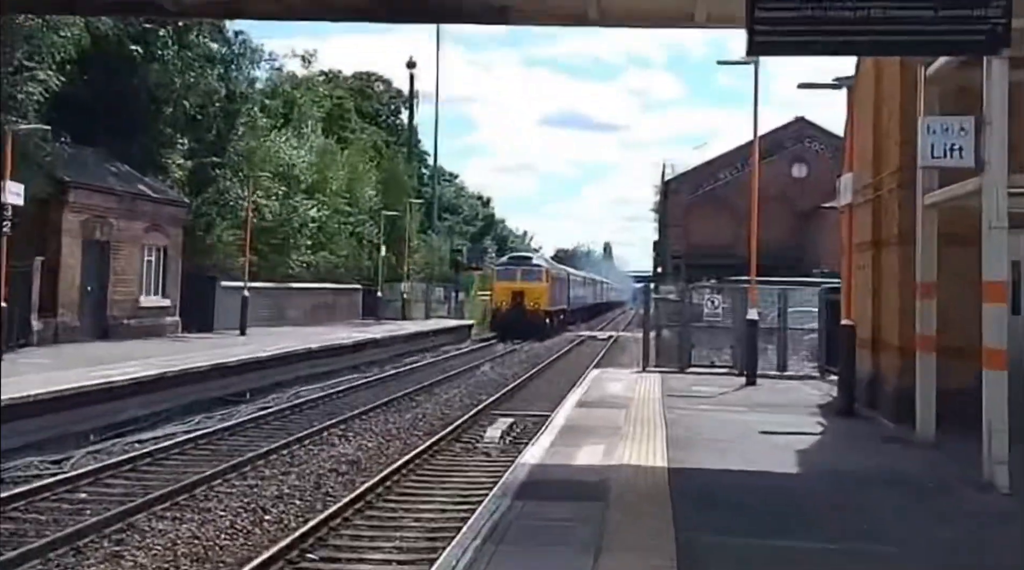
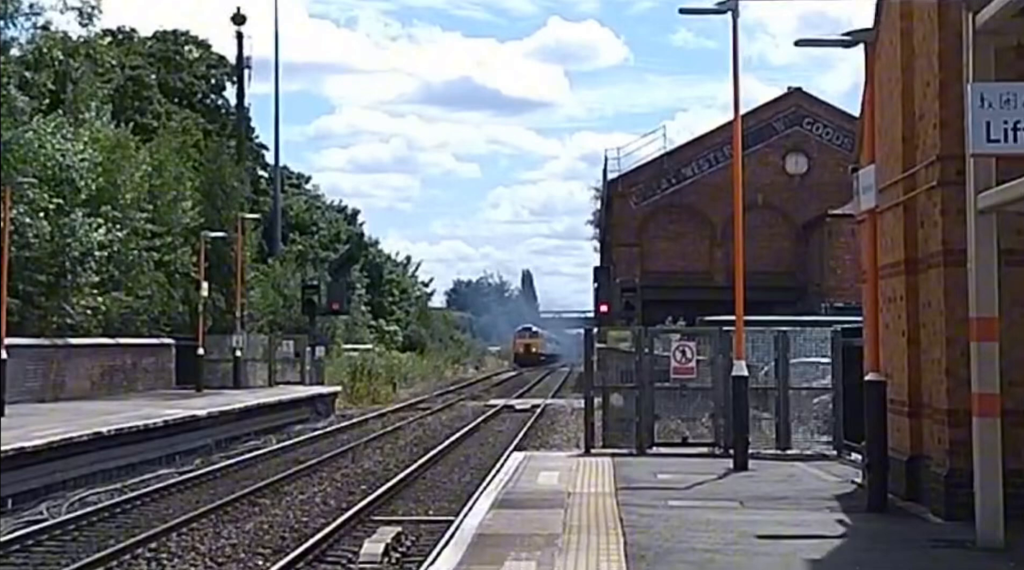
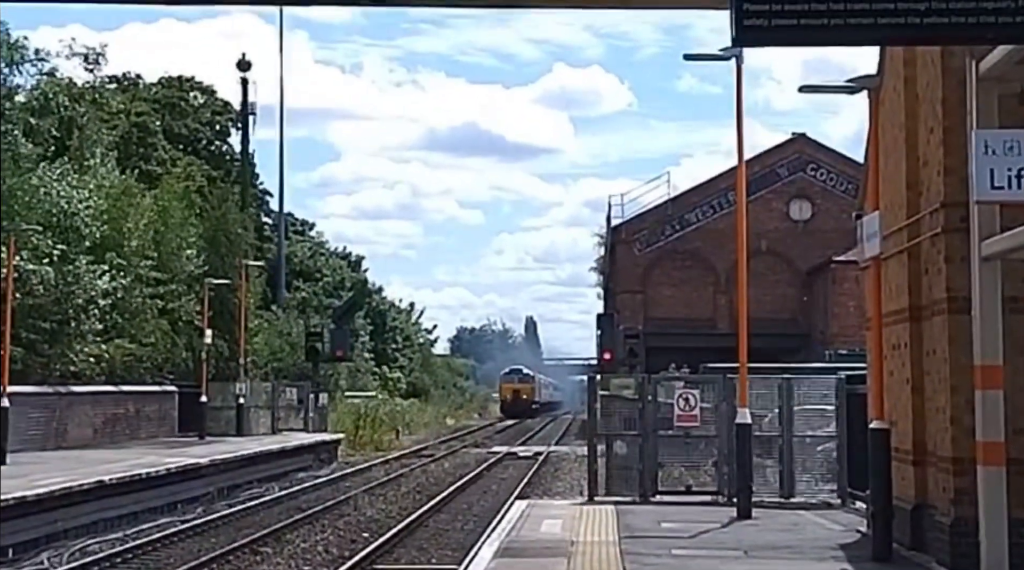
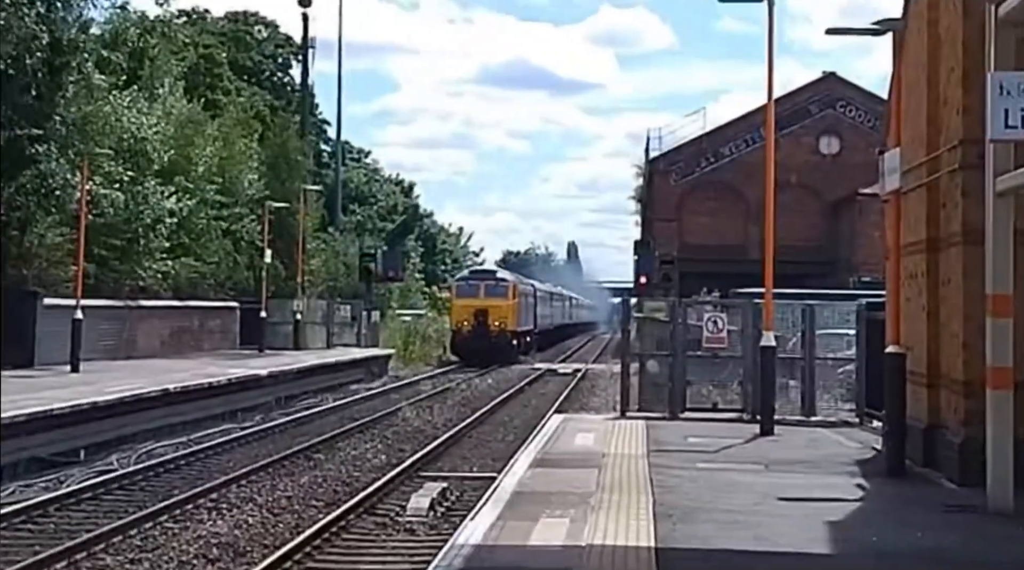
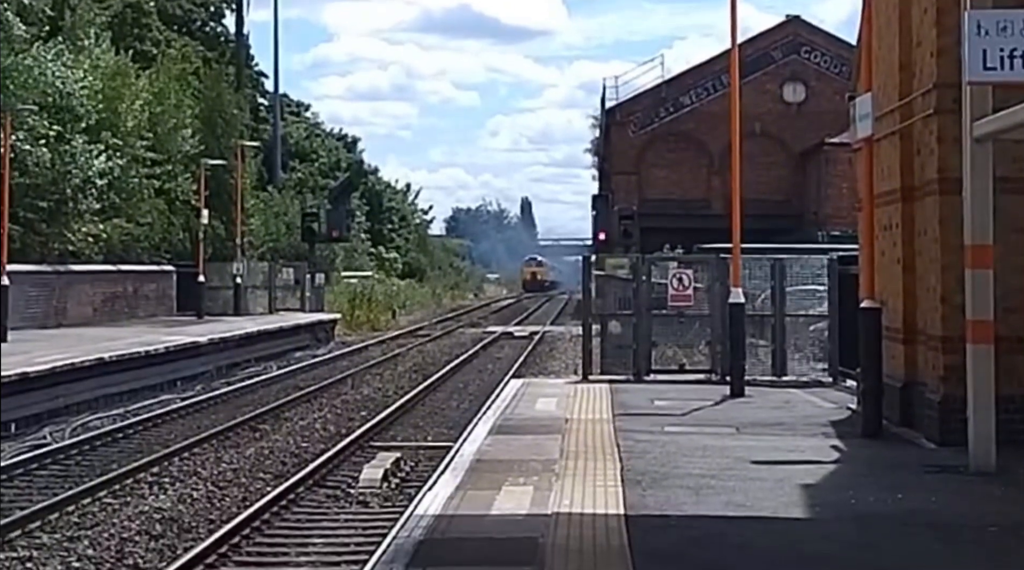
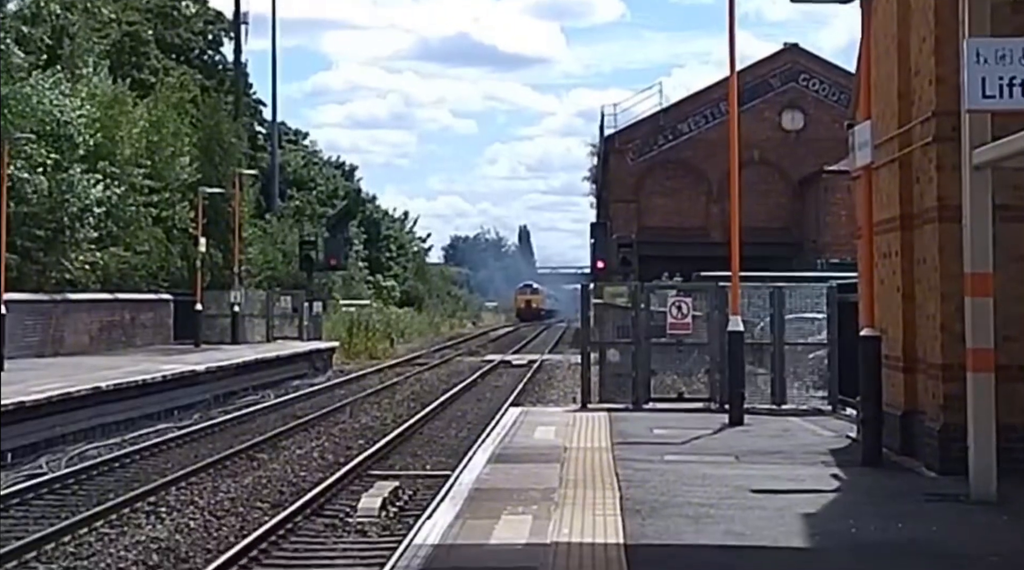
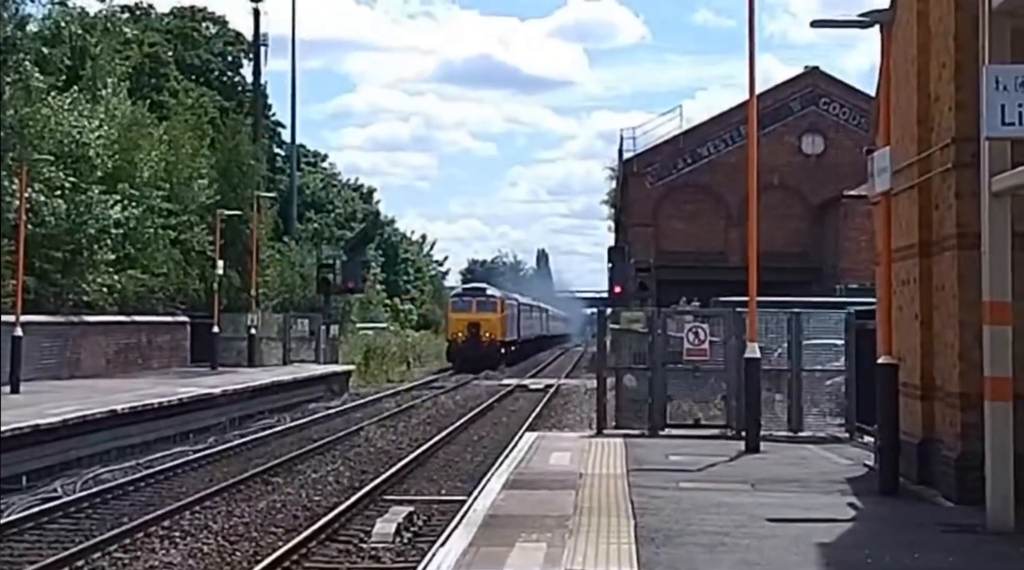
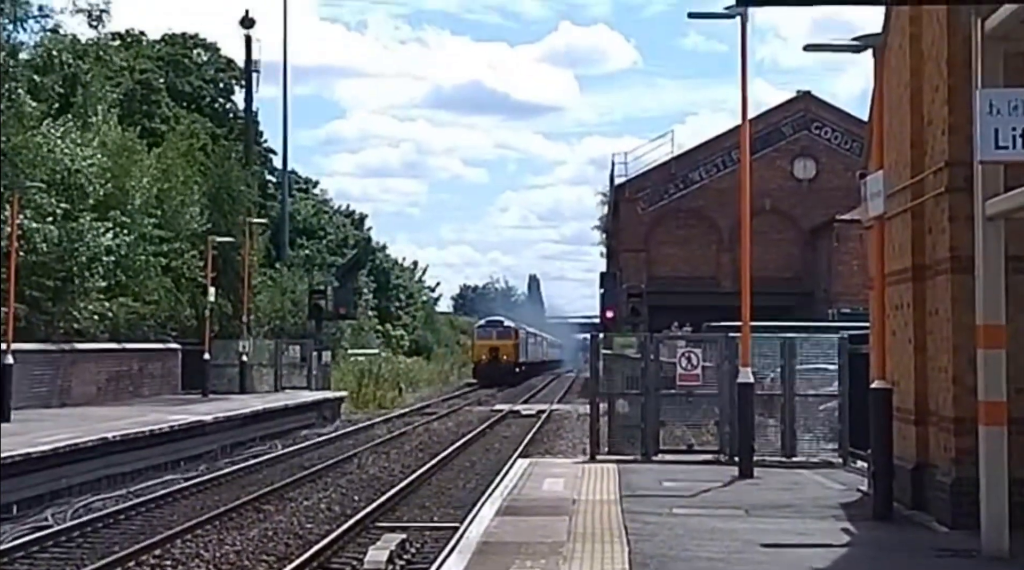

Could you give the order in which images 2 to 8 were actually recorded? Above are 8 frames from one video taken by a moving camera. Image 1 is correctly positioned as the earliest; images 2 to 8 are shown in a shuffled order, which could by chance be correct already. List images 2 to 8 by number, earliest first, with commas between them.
4, 7, 8, 3, 2, 6, 5
